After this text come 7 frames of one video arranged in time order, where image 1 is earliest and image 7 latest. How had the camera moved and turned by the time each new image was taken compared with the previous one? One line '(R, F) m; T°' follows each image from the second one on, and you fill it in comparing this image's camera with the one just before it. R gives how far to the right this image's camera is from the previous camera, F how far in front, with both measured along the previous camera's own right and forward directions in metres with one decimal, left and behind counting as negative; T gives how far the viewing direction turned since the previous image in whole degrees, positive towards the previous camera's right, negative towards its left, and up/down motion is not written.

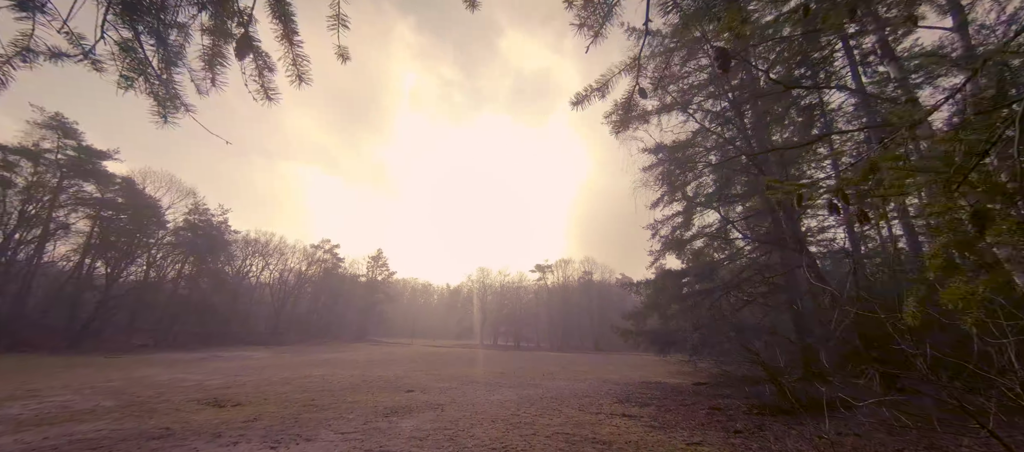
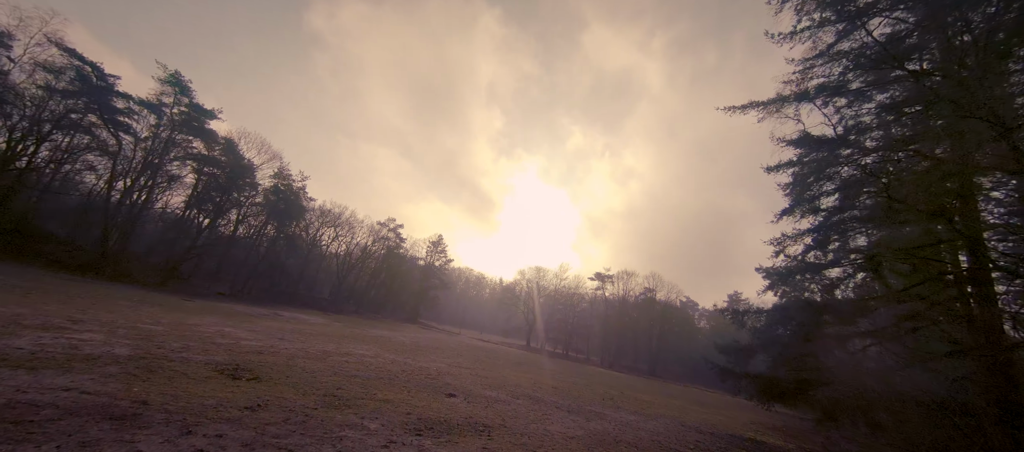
(-0.6, +2.0) m; -9°
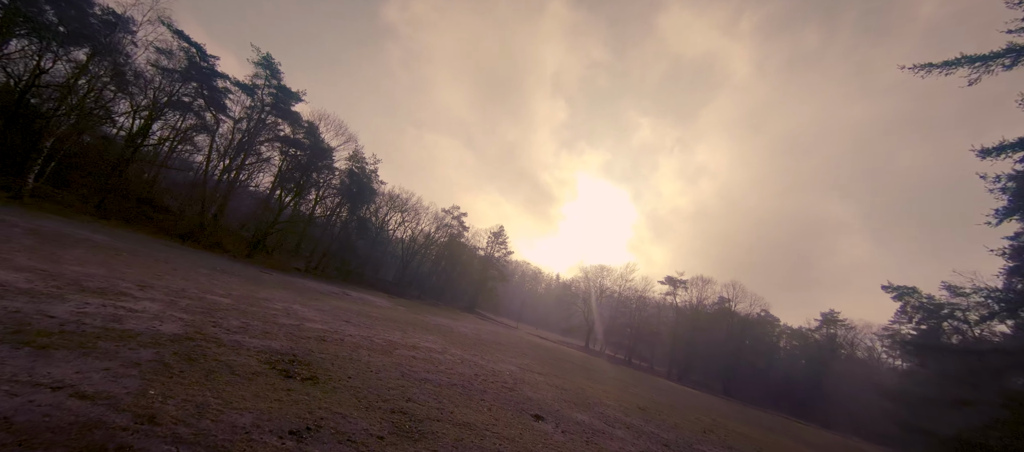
(-1.1, +1.9) m; -9°
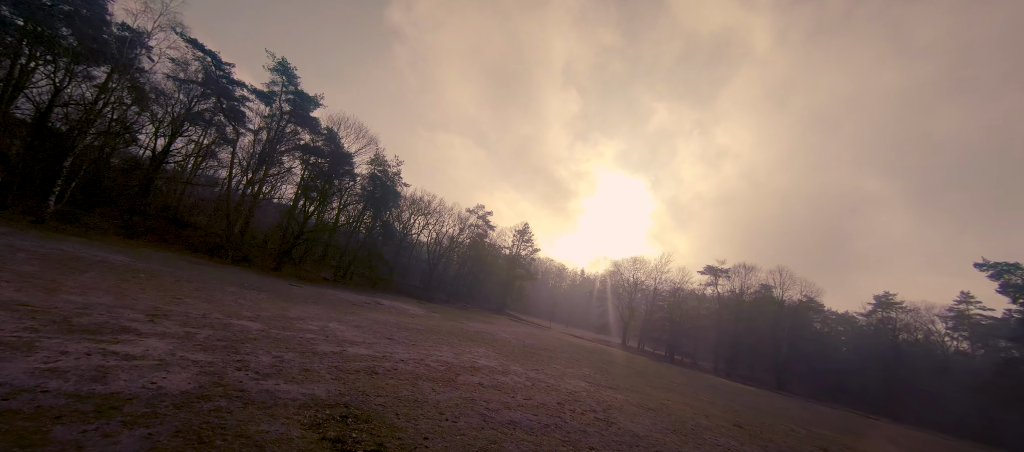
(-1.3, +1.7) m; -3°
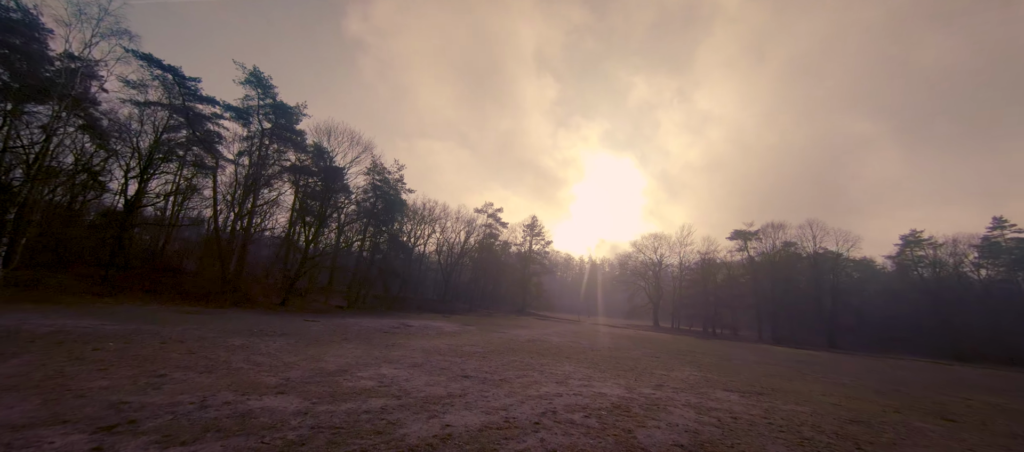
(-2.3, +2.8) m; +1°
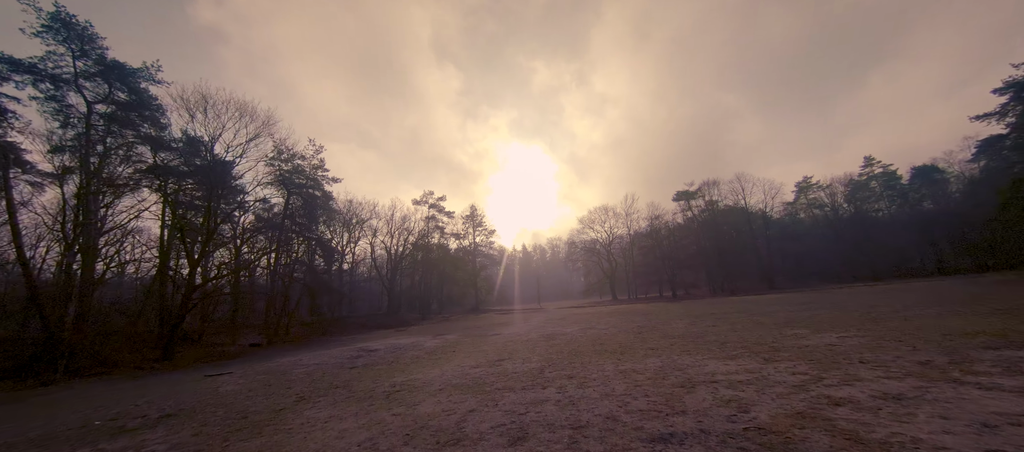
(-2.8, +4.7) m; +12°
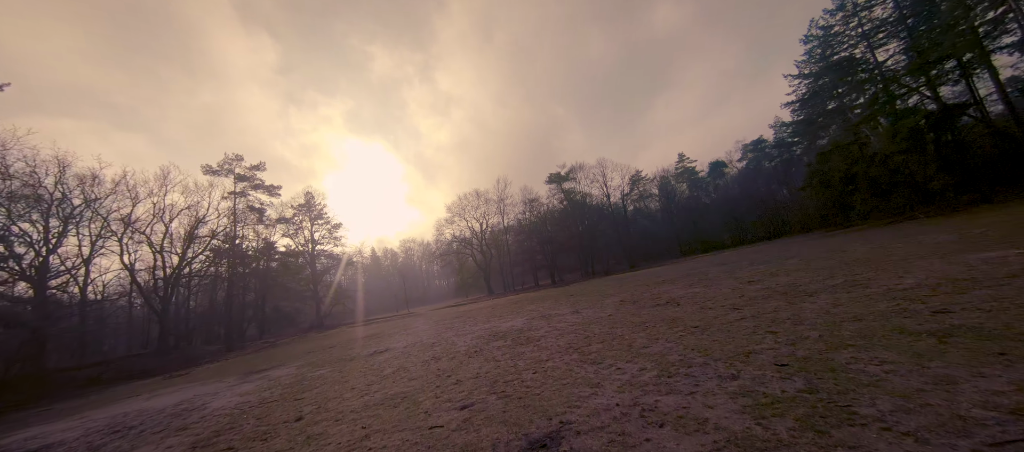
(-1.3, +7.2) m; +24°
